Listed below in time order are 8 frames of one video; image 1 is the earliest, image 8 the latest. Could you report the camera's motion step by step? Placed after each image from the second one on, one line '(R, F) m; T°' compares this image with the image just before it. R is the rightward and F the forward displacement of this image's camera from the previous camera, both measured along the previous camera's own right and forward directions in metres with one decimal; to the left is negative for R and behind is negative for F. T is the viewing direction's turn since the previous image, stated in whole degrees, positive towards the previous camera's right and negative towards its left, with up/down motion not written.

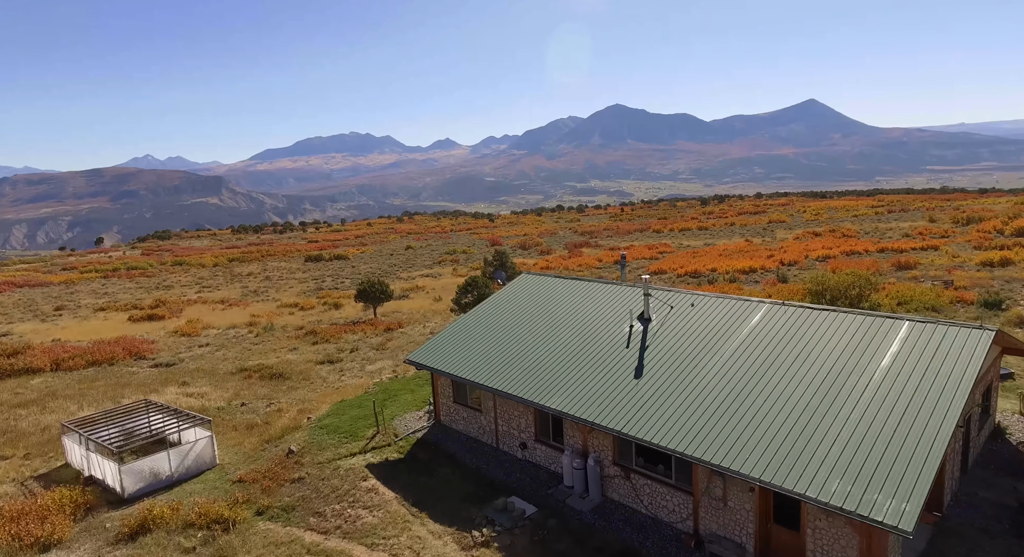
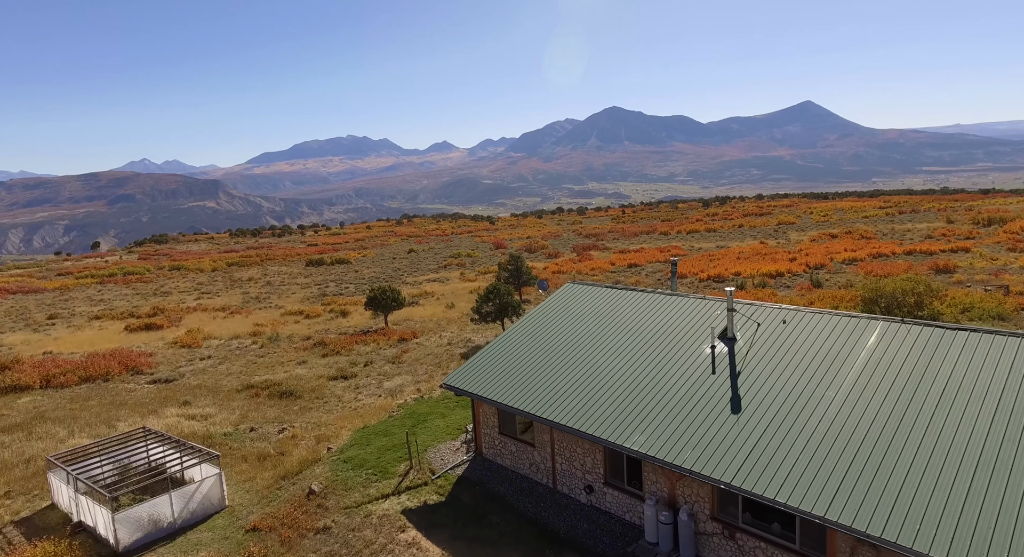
(-1.1, +1.9) m; 0°
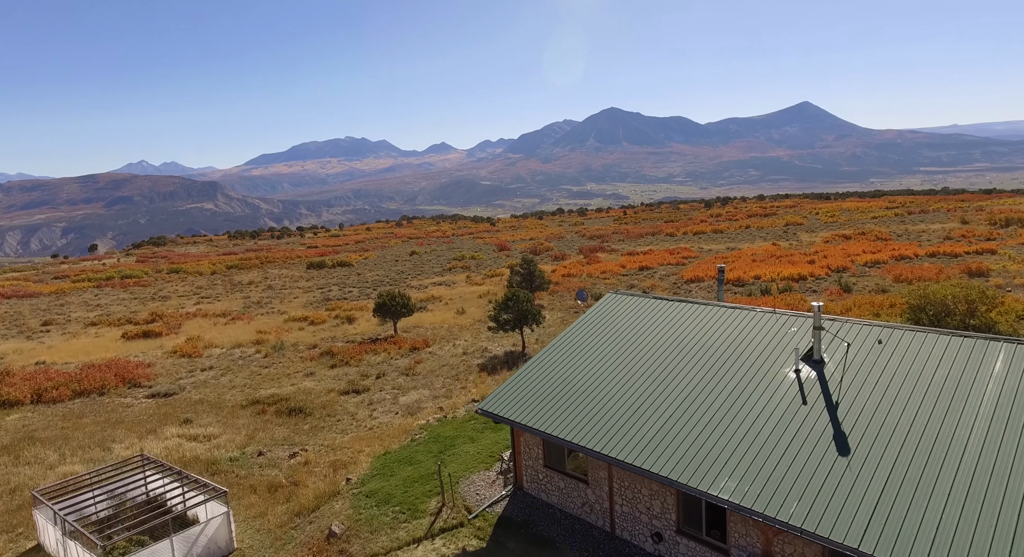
(-0.8, +1.4) m; 0°
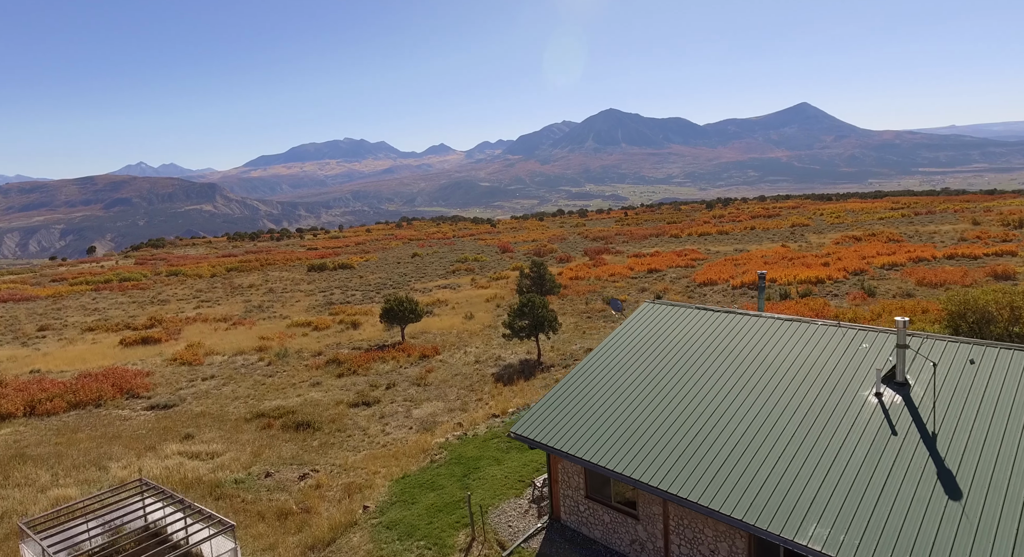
(-0.6, +1.1) m; 0°
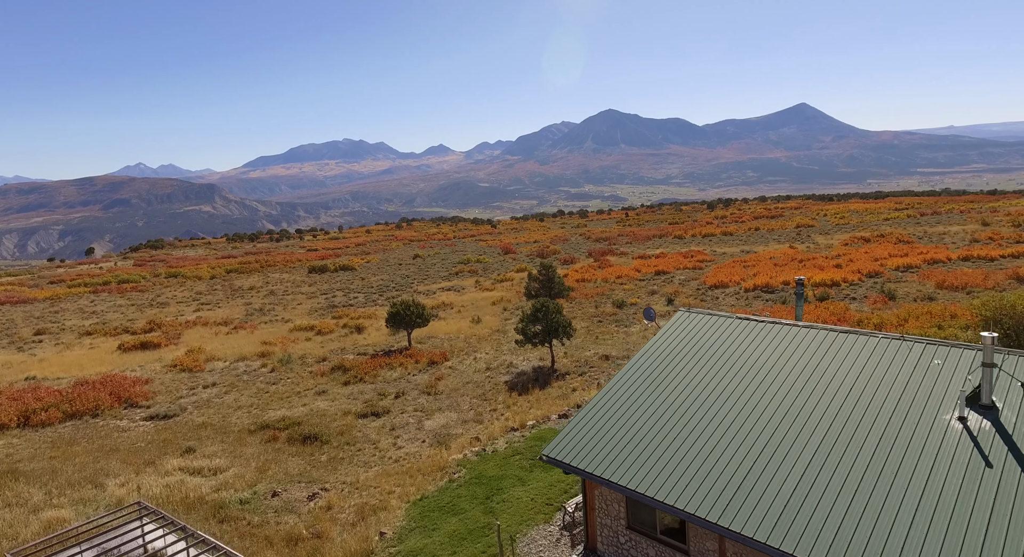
(-0.5, +0.9) m; 0°
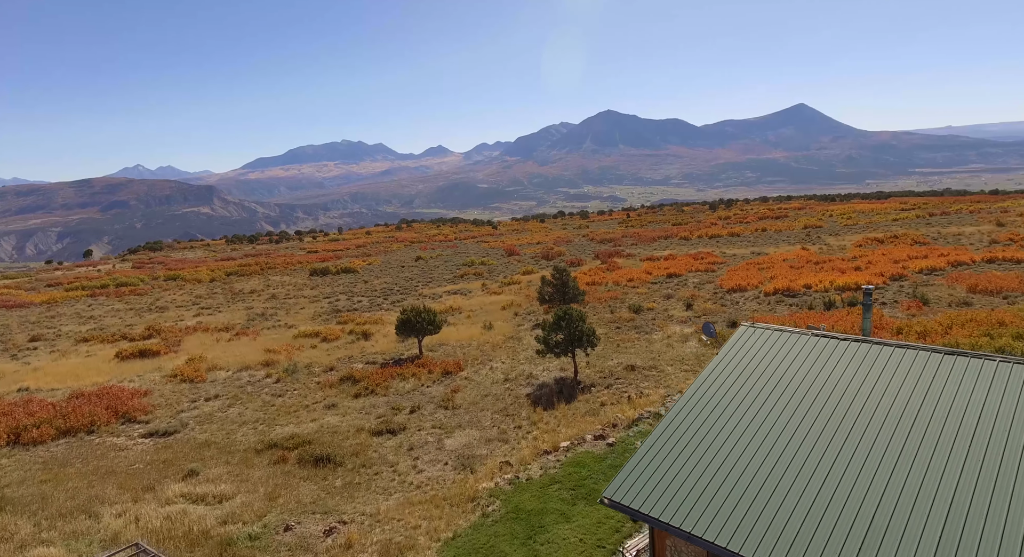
(-0.8, +1.3) m; 0°
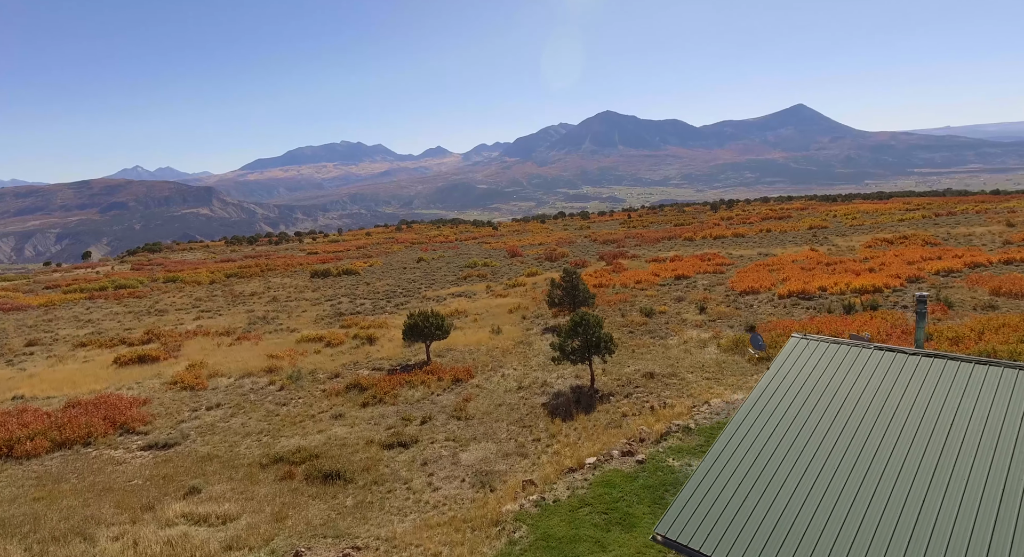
(-0.5, +0.9) m; 0°
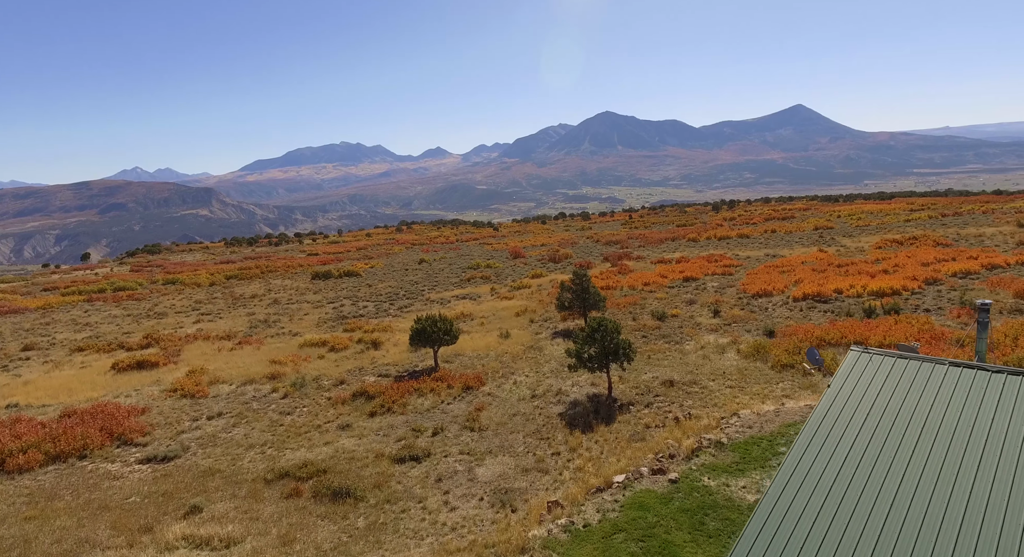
(-0.5, +0.9) m; 0°
